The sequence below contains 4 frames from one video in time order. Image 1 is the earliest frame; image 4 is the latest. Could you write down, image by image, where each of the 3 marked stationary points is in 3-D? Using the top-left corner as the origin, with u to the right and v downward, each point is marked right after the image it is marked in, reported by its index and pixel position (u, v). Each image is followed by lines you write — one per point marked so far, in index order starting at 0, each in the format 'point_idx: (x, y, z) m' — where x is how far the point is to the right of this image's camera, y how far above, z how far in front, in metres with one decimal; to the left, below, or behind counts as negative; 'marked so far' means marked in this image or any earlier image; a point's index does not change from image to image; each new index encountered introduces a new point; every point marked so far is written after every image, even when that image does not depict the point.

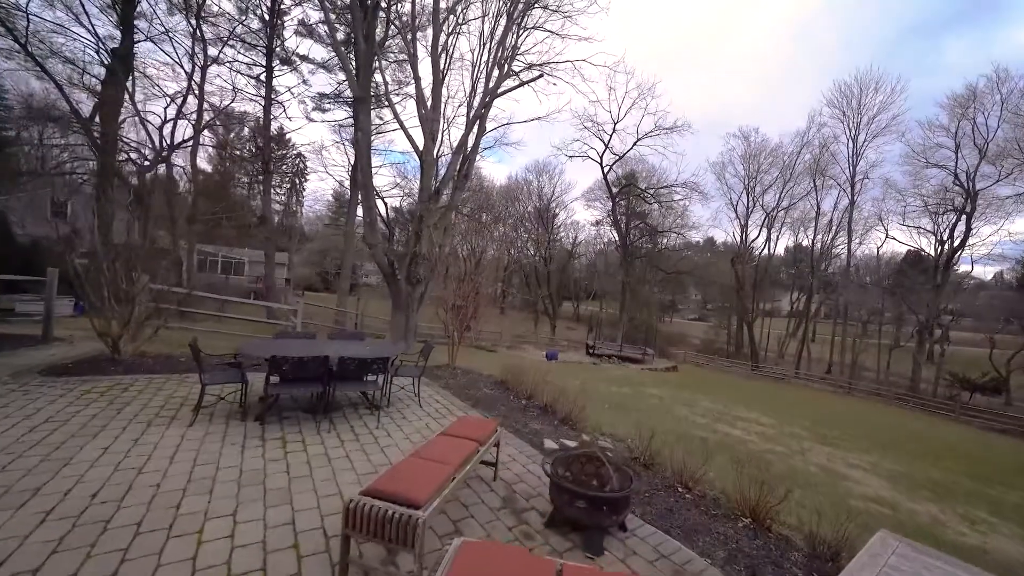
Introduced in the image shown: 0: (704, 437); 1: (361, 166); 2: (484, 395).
0: (+4.4, -2.9, +17.0) m
1: (-3.8, +3.1, +18.9) m
2: (-0.6, -2.1, +16.6) m
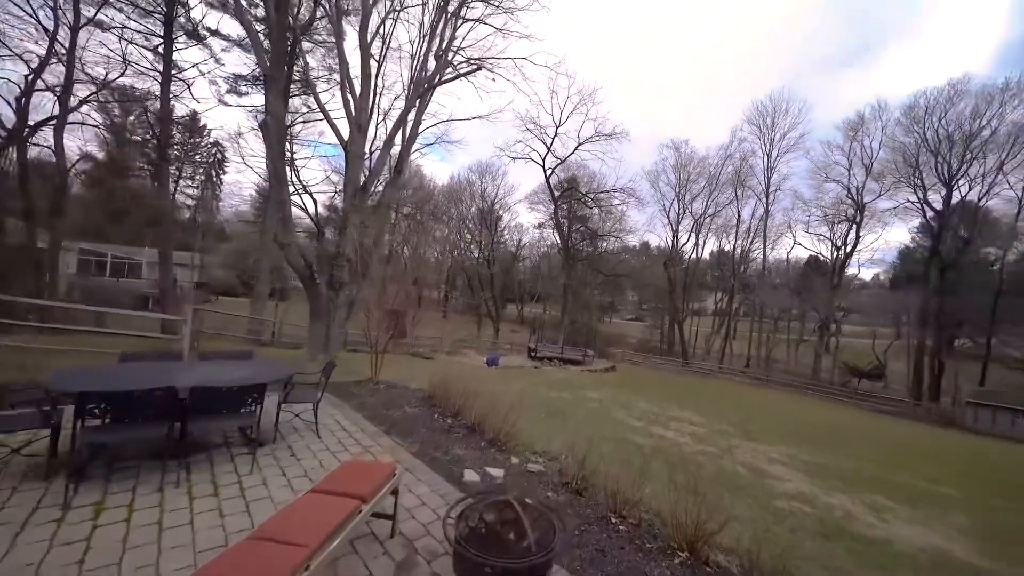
0: (+2.7, -3.2, +15.5) m
1: (-5.5, +2.9, +16.8) m
2: (-2.3, -2.3, +14.7) m
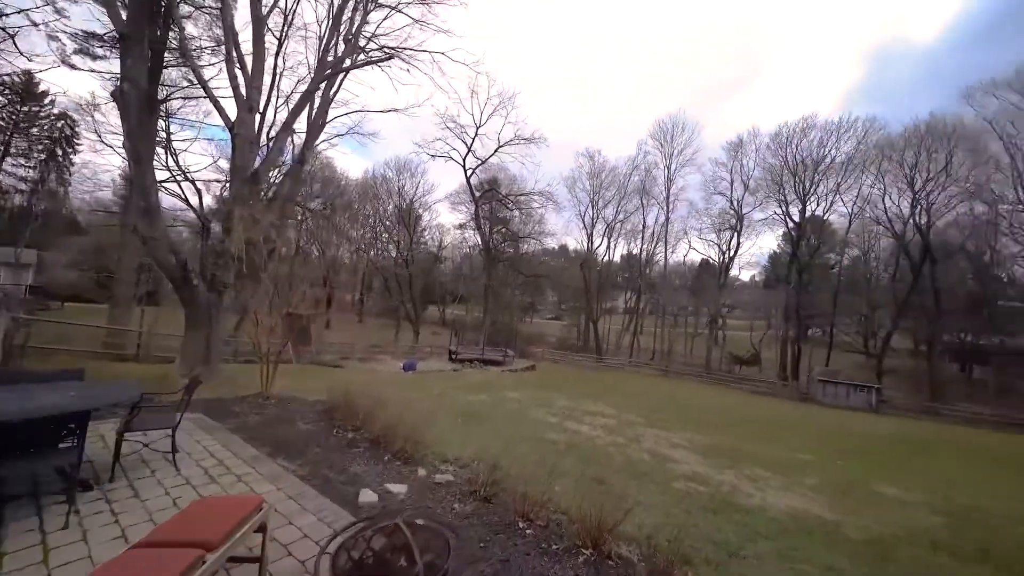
0: (+0.7, -3.3, +15.0) m
1: (-7.8, +2.6, +15.4) m
2: (-4.2, -2.6, +13.7) m
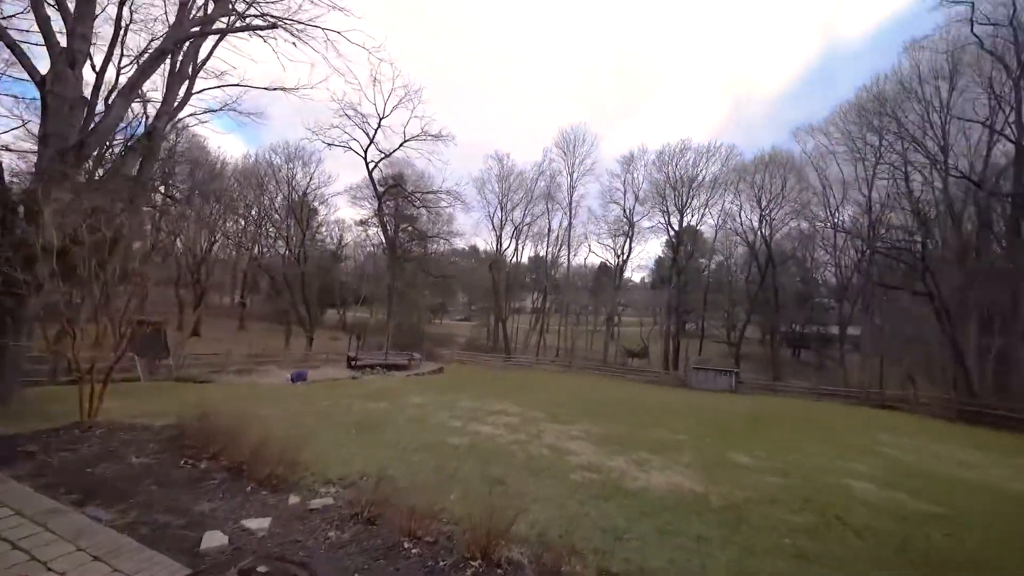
0: (-1.3, -3.3, +16.6) m
1: (-9.7, +2.8, +16.0) m
2: (-6.0, -2.4, +14.6) m
